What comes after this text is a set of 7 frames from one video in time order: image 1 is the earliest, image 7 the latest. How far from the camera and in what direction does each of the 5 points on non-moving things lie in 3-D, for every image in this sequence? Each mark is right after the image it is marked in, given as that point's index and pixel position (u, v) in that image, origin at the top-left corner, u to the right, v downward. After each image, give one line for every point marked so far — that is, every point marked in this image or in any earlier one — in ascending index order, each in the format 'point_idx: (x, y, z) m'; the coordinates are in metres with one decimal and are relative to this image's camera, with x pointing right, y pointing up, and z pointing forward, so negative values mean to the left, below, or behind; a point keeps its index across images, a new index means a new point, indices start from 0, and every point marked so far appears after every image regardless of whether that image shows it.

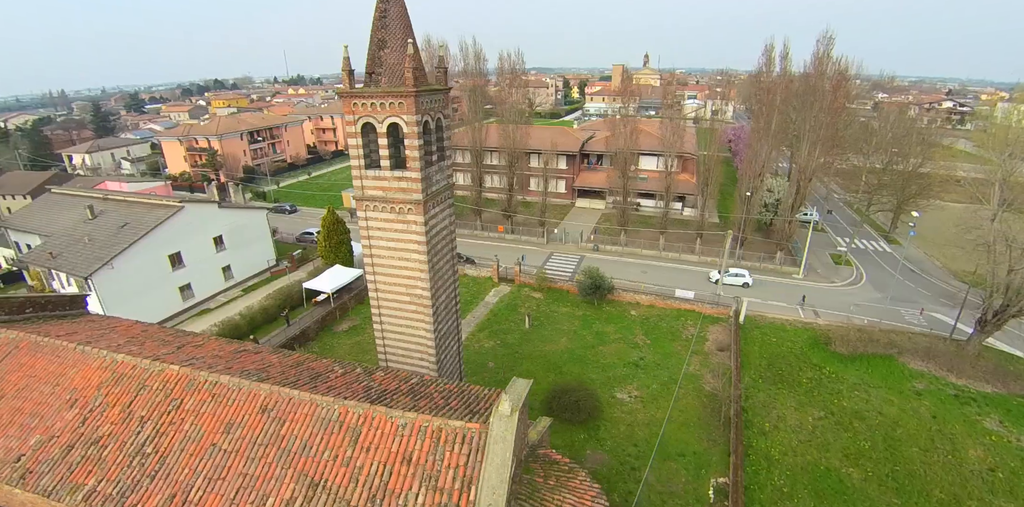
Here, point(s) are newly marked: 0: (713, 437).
0: (+7.2, -6.6, +16.6) m
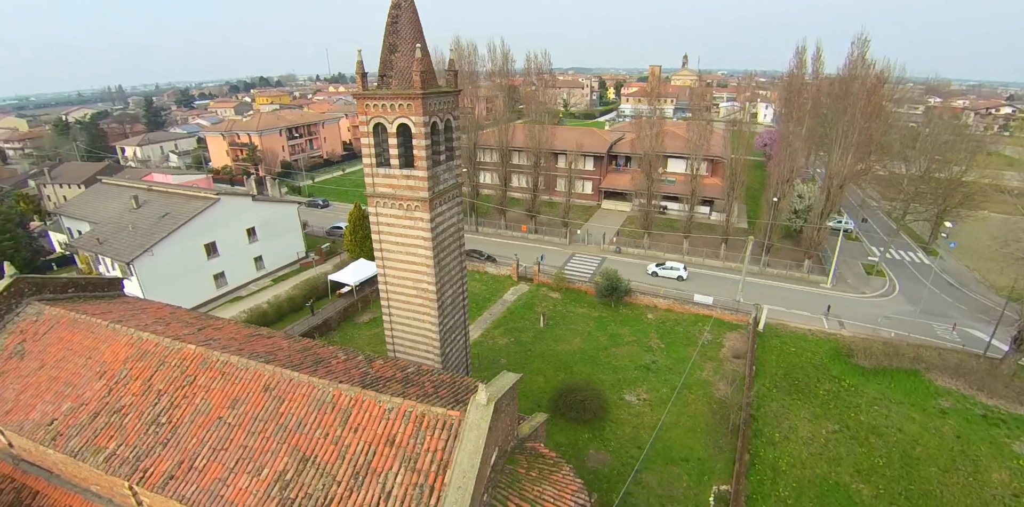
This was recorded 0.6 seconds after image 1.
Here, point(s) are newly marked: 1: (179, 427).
0: (+7.3, -6.8, +16.4) m
1: (-6.0, -3.1, +8.4) m
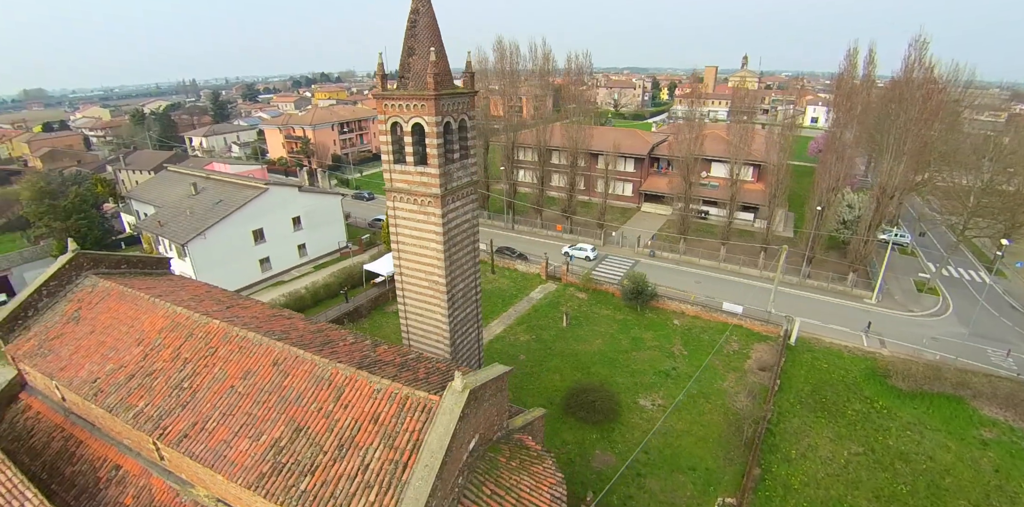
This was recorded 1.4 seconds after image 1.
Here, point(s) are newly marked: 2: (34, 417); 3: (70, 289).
0: (+7.6, -7.0, +16.1) m
1: (-6.2, -2.7, +9.2) m
2: (-11.7, -4.0, +11.4) m
3: (-12.5, -1.0, +13.1) m
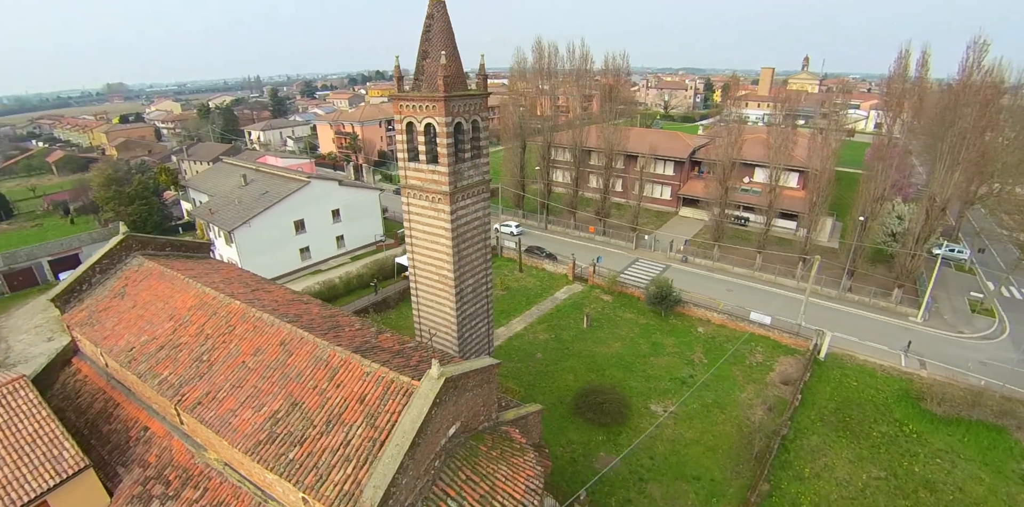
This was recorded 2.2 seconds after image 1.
0: (+7.7, -7.3, +15.7) m
1: (-6.5, -2.4, +10.1) m
2: (-11.8, -3.5, +12.7) m
3: (-12.3, -0.4, +14.5) m
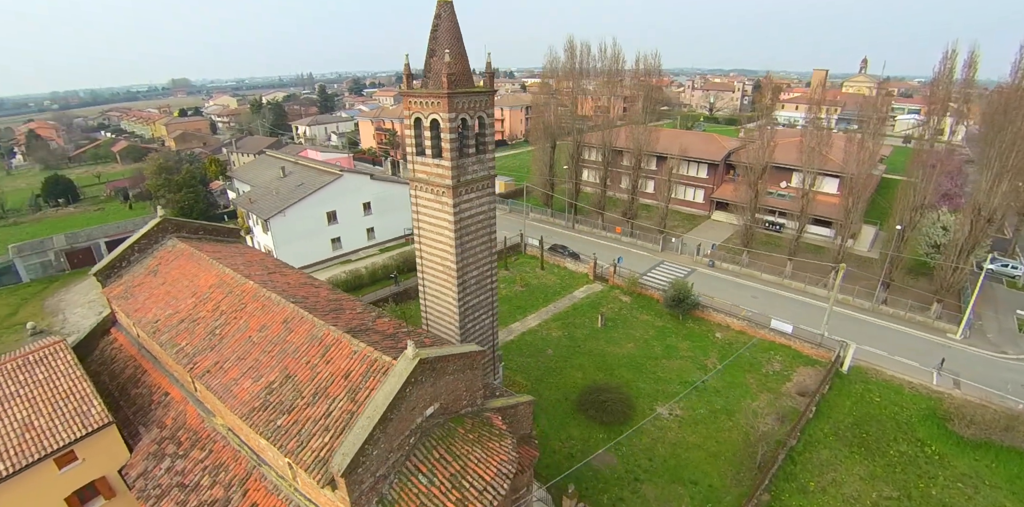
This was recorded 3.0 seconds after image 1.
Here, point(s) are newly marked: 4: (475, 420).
0: (+7.6, -7.4, +15.4) m
1: (-6.8, -2.0, +11.0) m
2: (-11.9, -2.8, +14.0) m
3: (-12.1, +0.2, +15.8) m
4: (-0.8, -3.5, +9.8) m
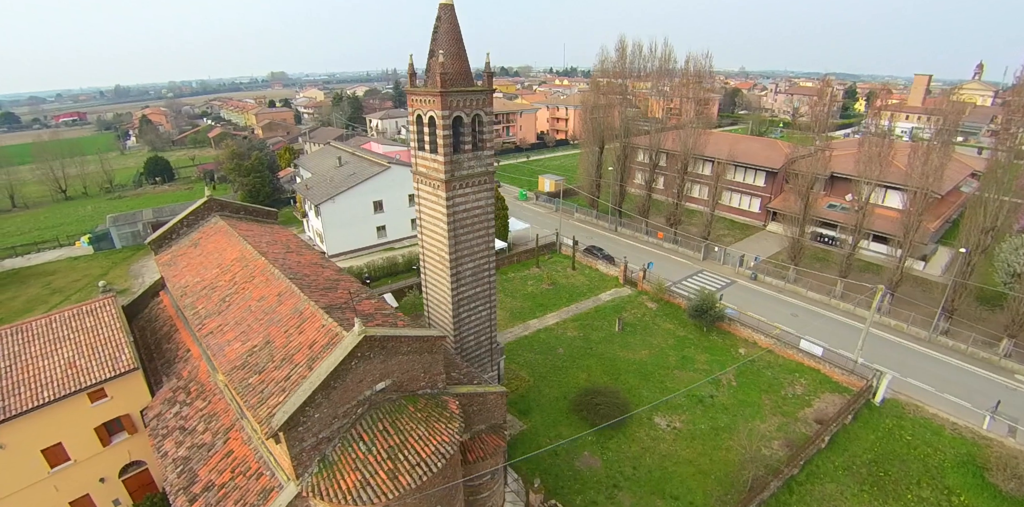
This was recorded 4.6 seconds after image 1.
0: (+6.9, -7.8, +14.9) m
1: (-7.5, -1.4, +12.4) m
2: (-12.2, -1.9, +16.1) m
3: (-12.0, +1.2, +17.9) m
4: (-1.8, -3.3, +10.5) m
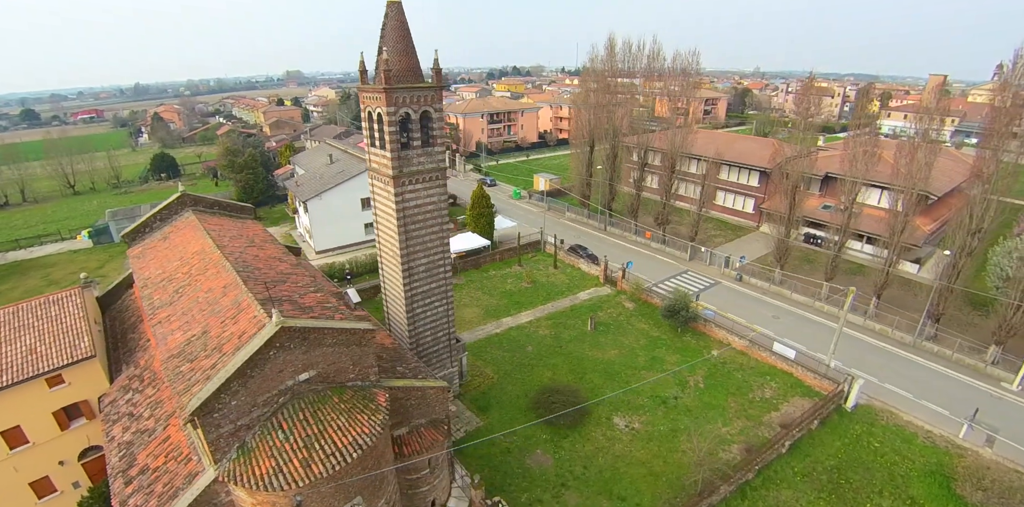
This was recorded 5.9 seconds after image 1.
0: (+5.2, -7.8, +15.0) m
1: (-9.1, -1.2, +12.9) m
2: (-13.7, -1.6, +16.7) m
3: (-13.5, +1.4, +18.5) m
4: (-3.6, -3.2, +10.8) m
